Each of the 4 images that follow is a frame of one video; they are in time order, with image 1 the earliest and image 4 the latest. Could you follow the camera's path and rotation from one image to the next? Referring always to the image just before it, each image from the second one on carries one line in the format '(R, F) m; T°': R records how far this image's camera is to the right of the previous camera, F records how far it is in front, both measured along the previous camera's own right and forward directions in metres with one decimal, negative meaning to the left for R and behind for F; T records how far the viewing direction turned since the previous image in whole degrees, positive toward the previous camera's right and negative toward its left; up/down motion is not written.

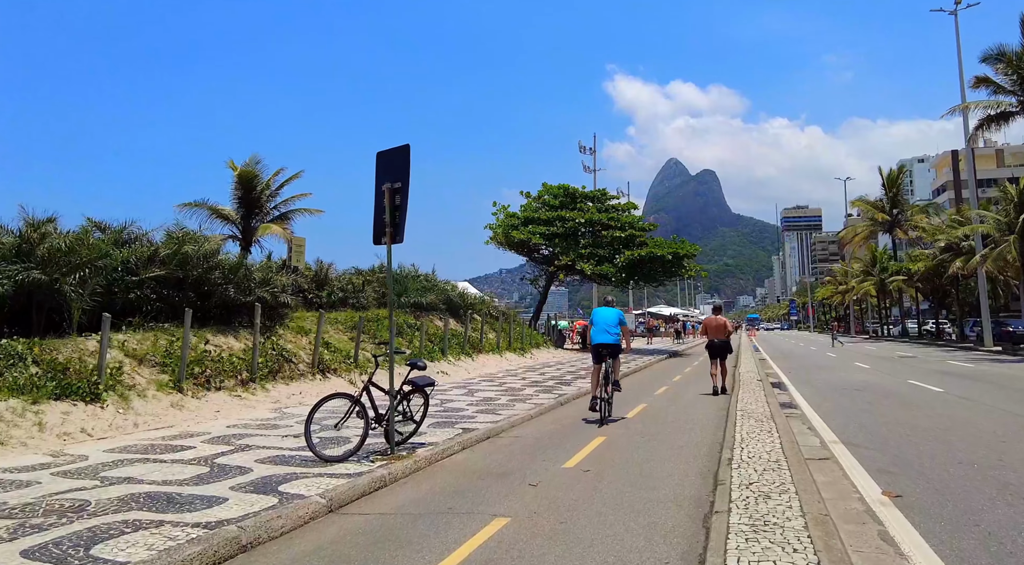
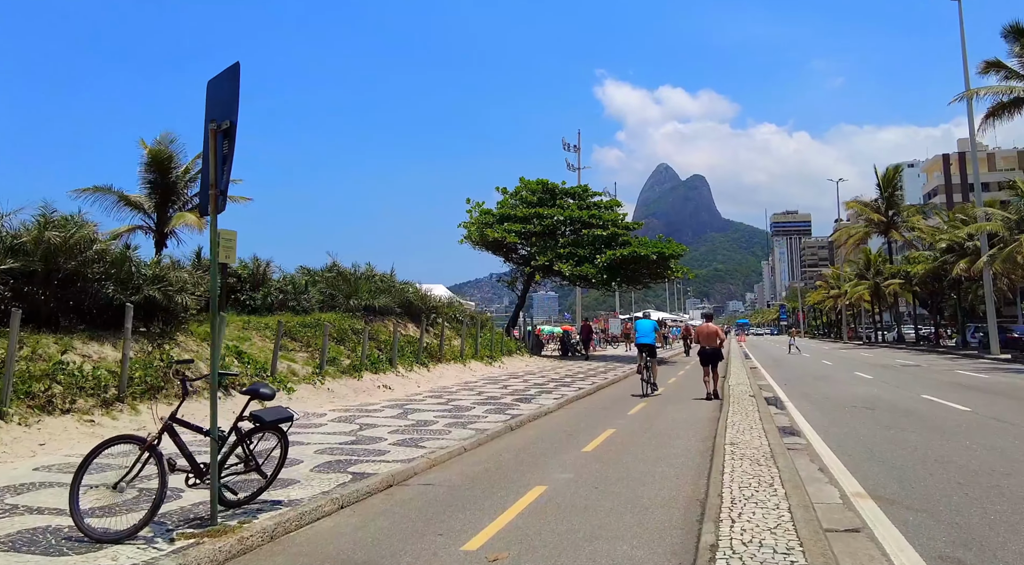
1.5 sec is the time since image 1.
(+0.8, +2.6) m; +1°
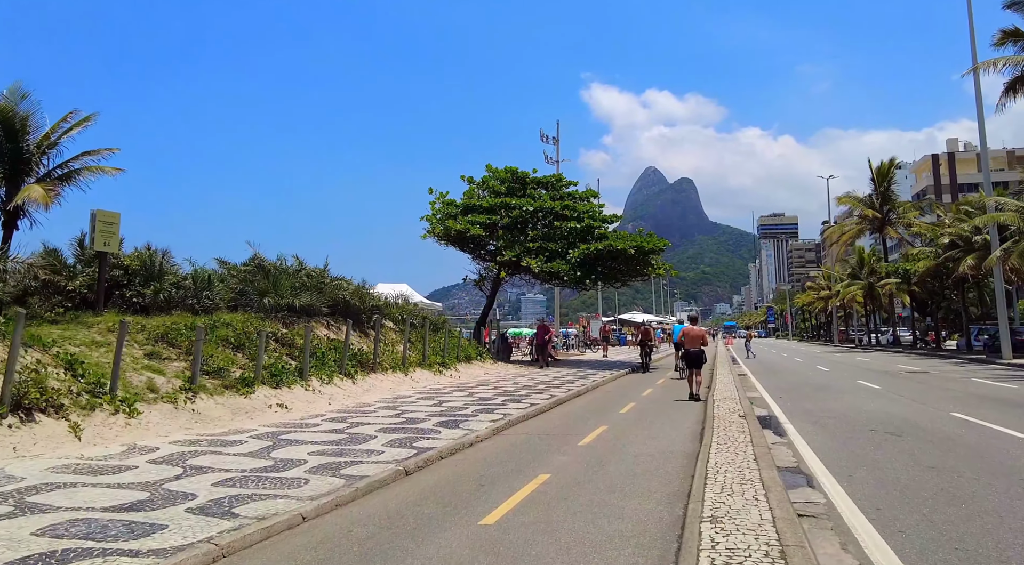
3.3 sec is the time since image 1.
(+1.0, +3.3) m; +1°
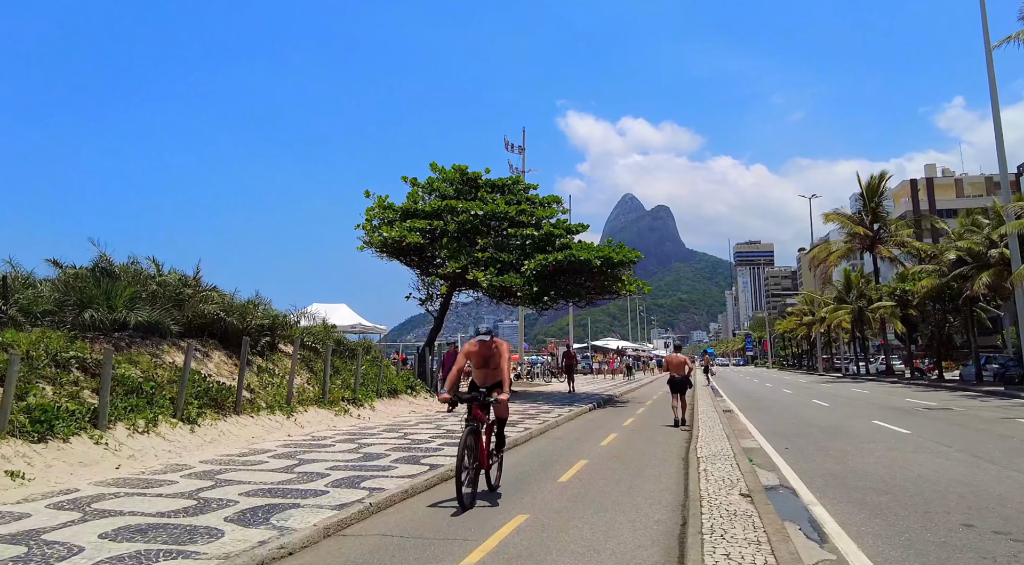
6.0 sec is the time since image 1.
(+1.1, +4.5) m; +2°
